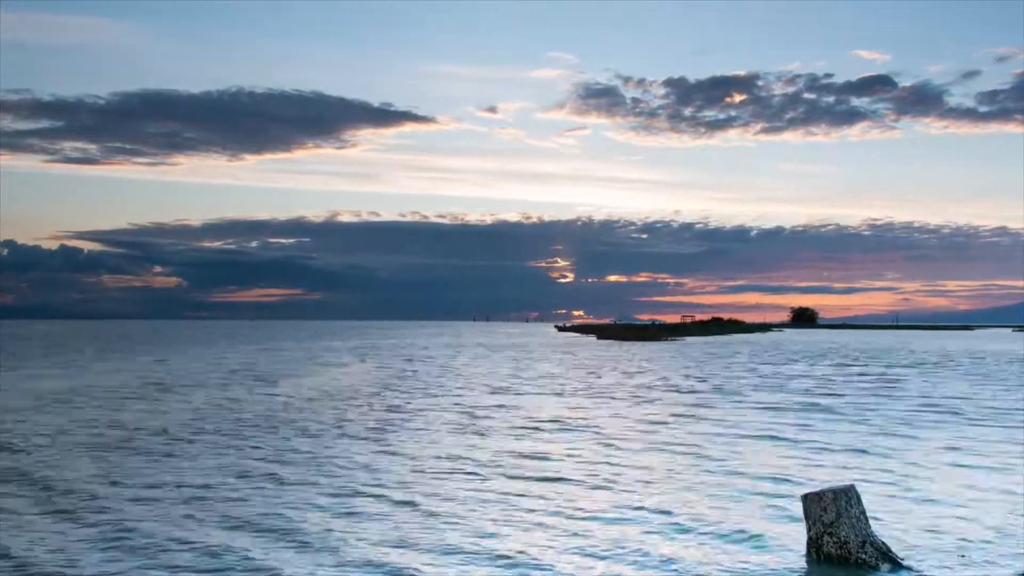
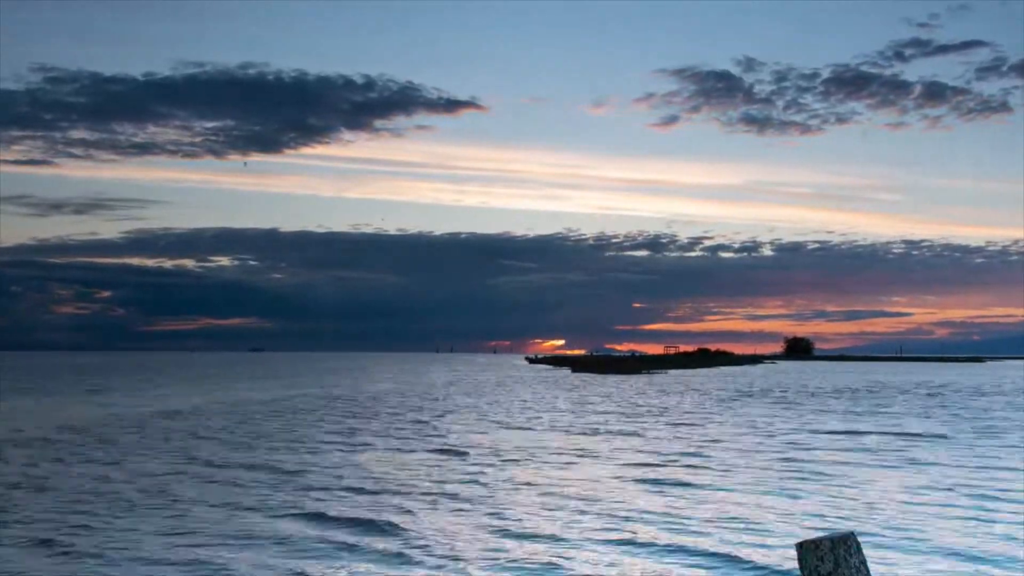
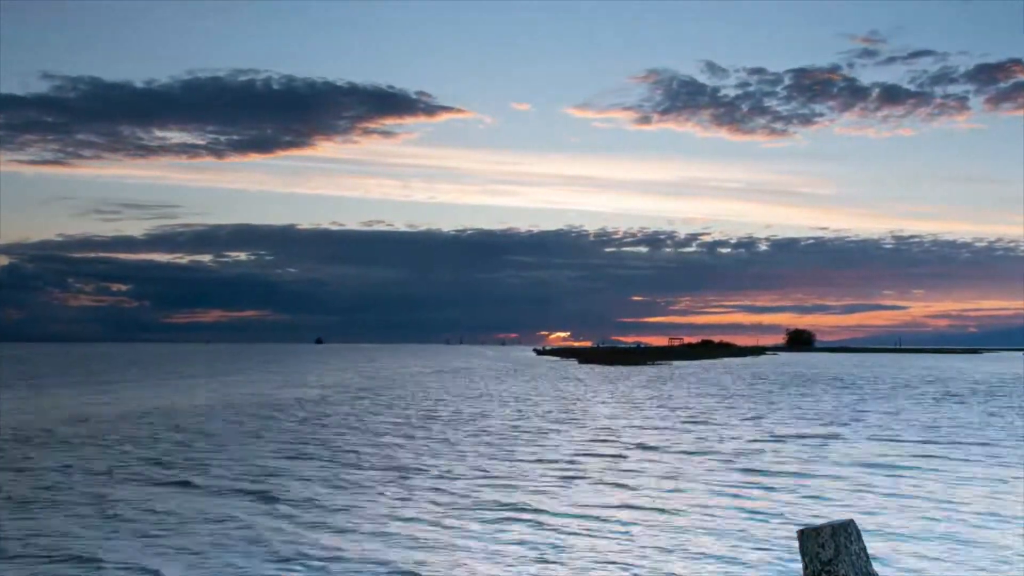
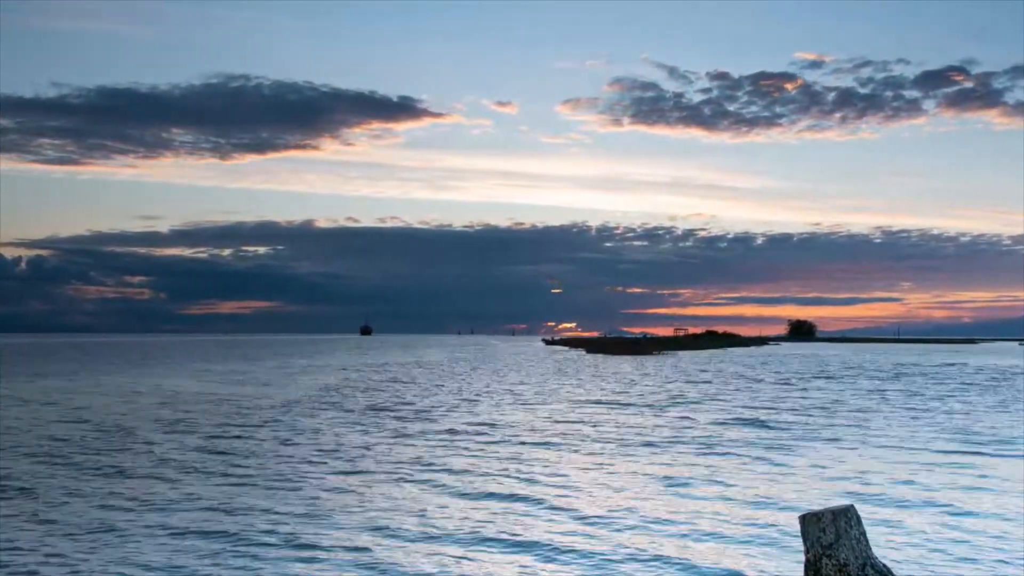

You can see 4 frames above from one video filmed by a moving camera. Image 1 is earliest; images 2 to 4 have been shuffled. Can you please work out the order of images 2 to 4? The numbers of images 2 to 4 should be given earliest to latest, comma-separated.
4, 3, 2
